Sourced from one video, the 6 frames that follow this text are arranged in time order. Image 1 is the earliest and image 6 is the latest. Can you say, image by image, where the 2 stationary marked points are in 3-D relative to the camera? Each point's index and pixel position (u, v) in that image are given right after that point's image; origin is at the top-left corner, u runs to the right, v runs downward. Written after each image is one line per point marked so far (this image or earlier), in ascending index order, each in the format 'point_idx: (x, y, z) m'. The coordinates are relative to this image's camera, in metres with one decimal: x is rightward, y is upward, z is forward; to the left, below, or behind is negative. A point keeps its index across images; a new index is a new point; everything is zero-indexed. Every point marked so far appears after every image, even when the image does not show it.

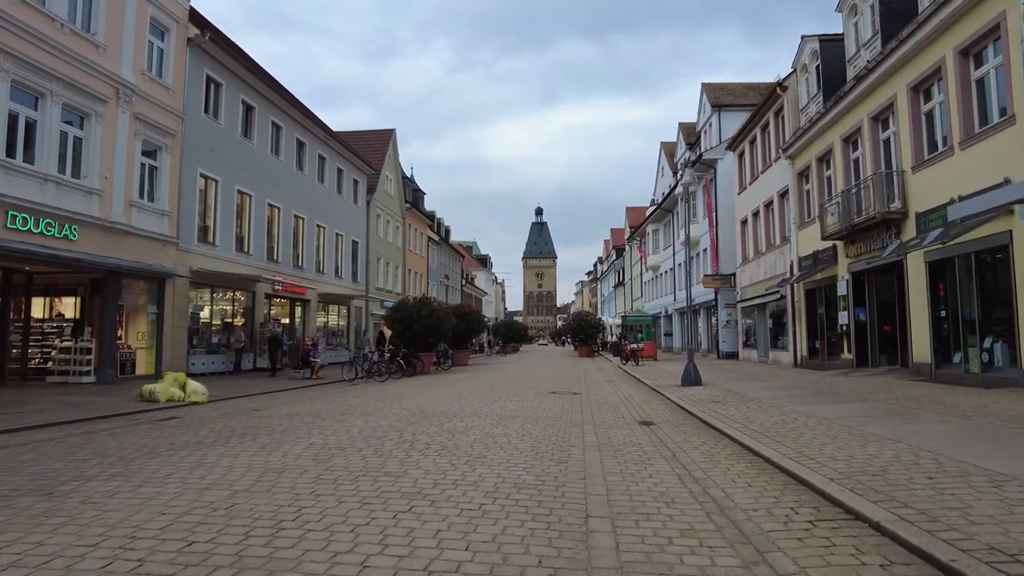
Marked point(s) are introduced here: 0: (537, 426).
0: (+0.4, -2.3, +10.1) m
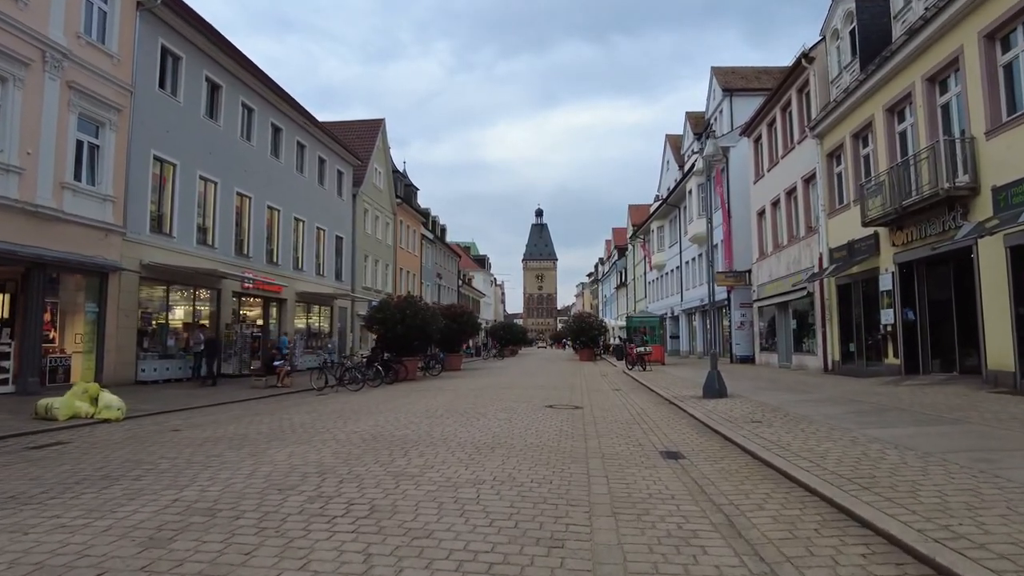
0: (+0.2, -2.1, +7.5) m
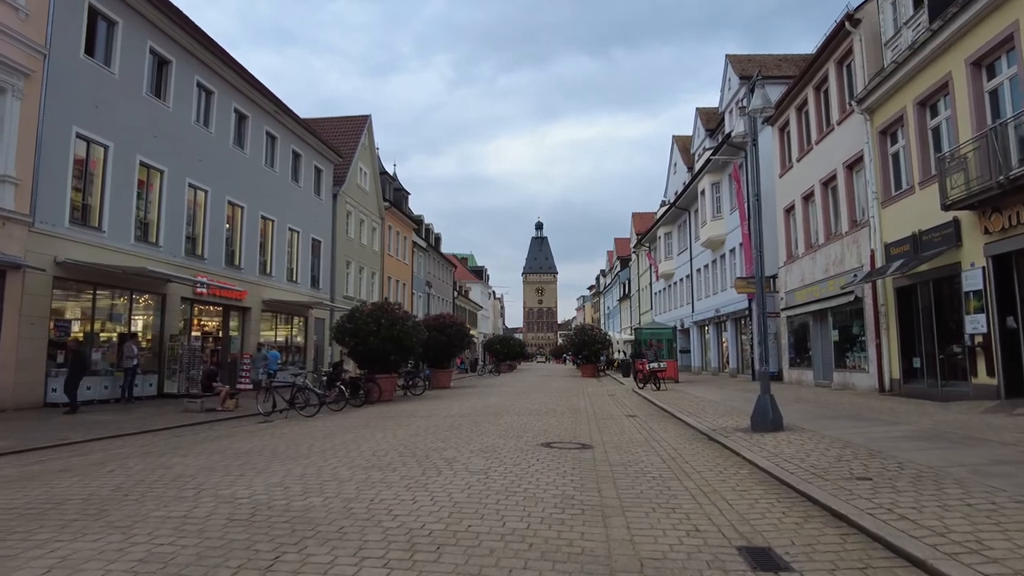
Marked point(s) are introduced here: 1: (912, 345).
0: (-0.1, -1.9, +4.1) m
1: (+10.2, -1.4, +15.4) m
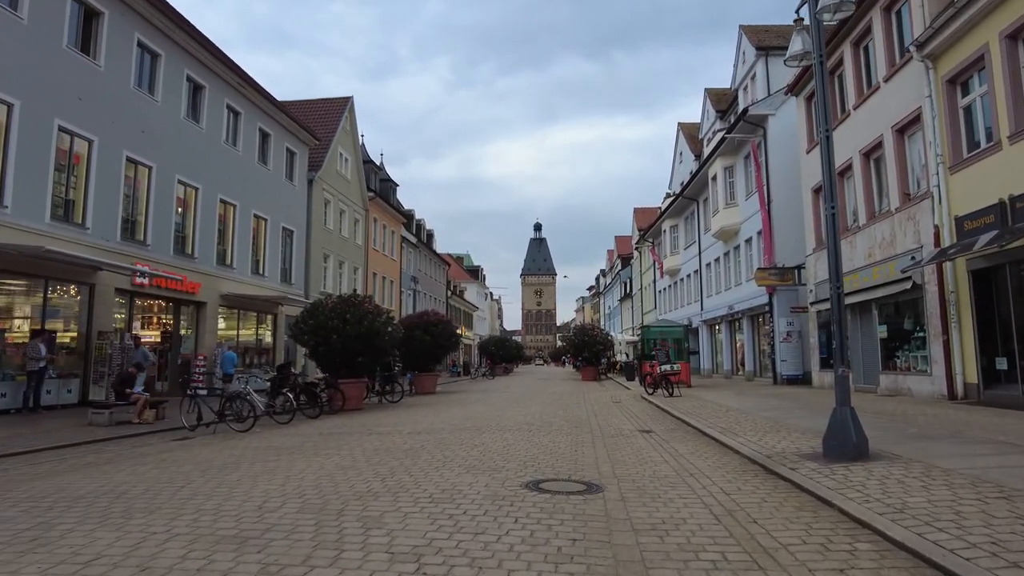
0: (-0.4, -1.5, +1.0) m
1: (+9.9, -1.1, +12.4) m
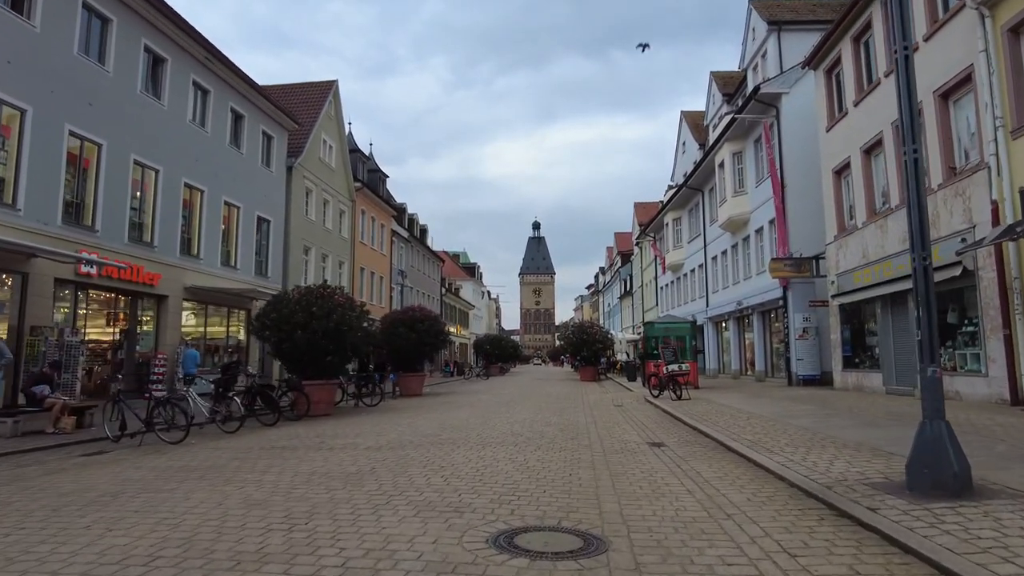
0: (-0.7, -1.2, -1.0) m
1: (+9.6, -0.8, +10.4) m
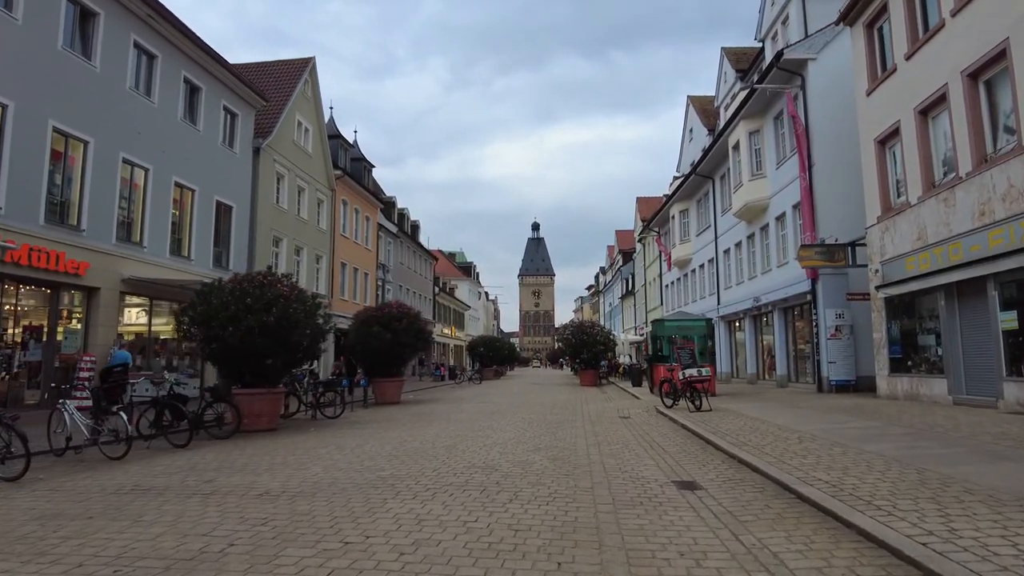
0: (-1.0, -0.8, -3.9) m
1: (+9.2, -0.5, +7.4) m
